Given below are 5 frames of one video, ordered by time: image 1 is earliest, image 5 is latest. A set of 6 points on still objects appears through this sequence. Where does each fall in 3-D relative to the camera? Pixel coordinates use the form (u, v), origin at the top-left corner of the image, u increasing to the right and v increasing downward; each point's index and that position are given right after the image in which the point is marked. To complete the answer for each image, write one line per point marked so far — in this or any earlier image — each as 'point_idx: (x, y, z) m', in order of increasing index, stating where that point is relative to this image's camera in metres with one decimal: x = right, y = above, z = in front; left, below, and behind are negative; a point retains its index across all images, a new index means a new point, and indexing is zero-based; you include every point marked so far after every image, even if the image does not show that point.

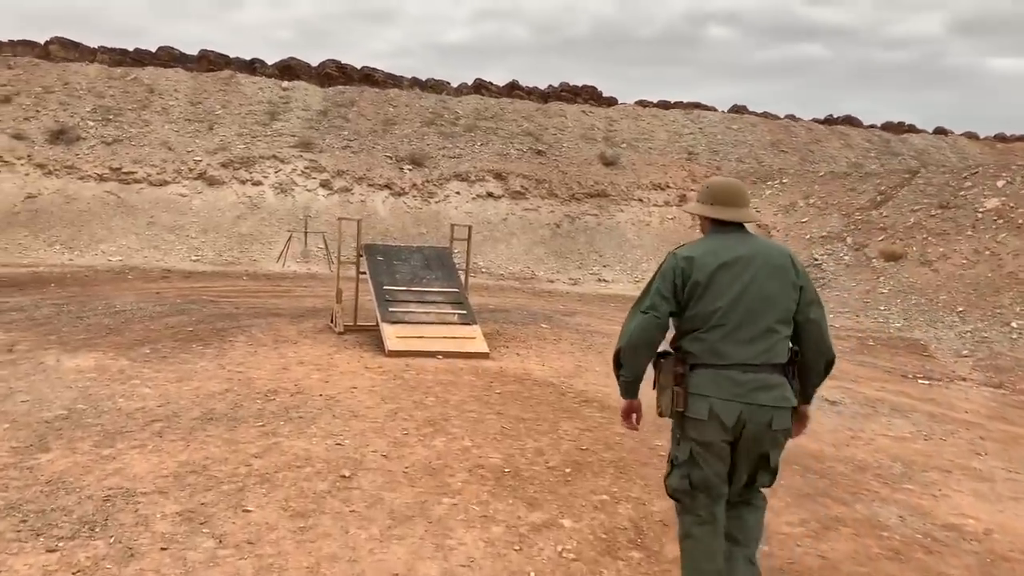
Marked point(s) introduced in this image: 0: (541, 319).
0: (+0.4, -0.5, +13.2) m
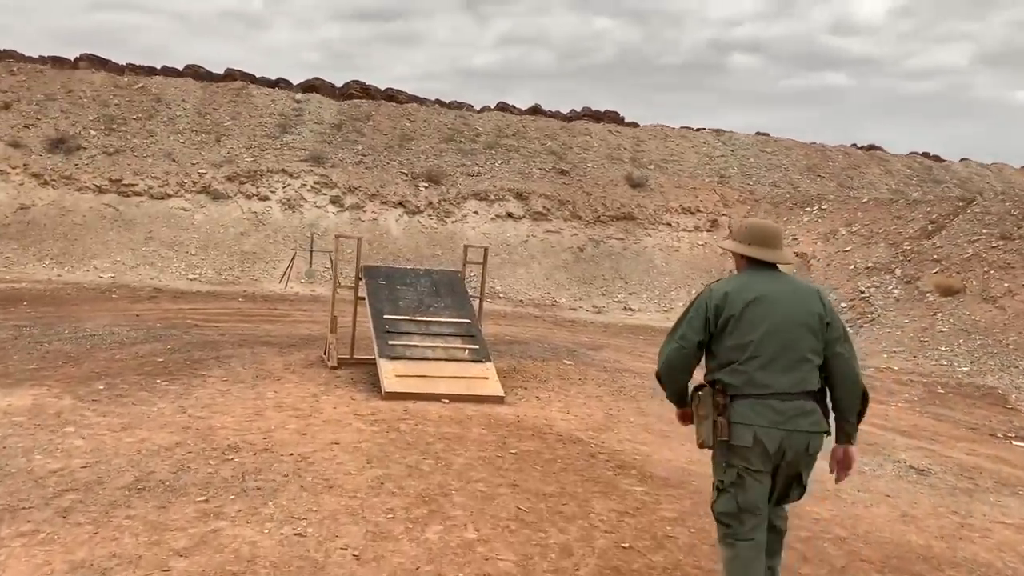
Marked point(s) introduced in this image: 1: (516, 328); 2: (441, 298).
0: (+0.7, -0.9, +11.7) m
1: (+0.1, -0.7, +14.3) m
2: (-0.8, -0.1, +9.7) m
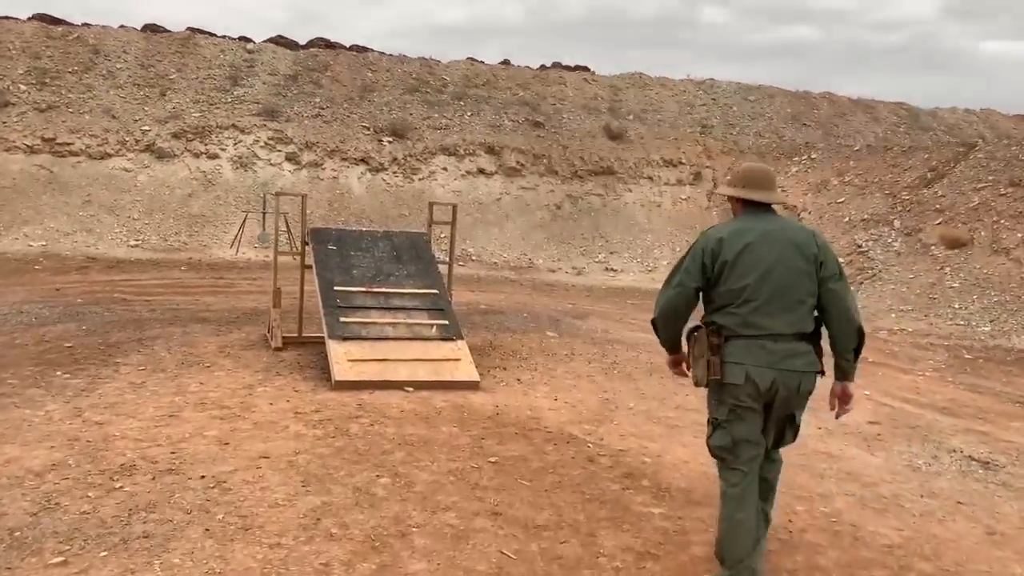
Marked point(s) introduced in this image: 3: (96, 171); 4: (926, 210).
0: (+0.4, -0.4, +10.3) m
1: (-0.3, -0.1, +12.9) m
2: (-1.0, +0.2, +8.3) m
3: (-9.0, +2.5, +19.1) m
4: (+7.9, +1.5, +16.8) m
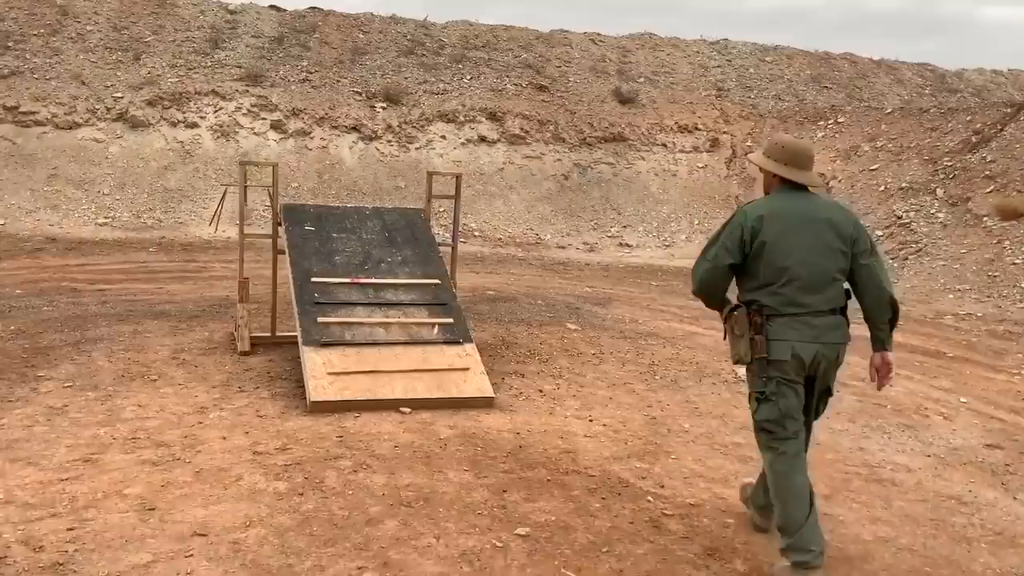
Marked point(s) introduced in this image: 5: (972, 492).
0: (+0.5, -0.3, +8.9) m
1: (-0.2, +0.1, +11.5) m
2: (-0.9, +0.3, +6.8) m
3: (-8.9, +2.9, +17.5) m
4: (+8.0, +1.9, +15.3) m
5: (+2.4, -1.1, +4.7) m
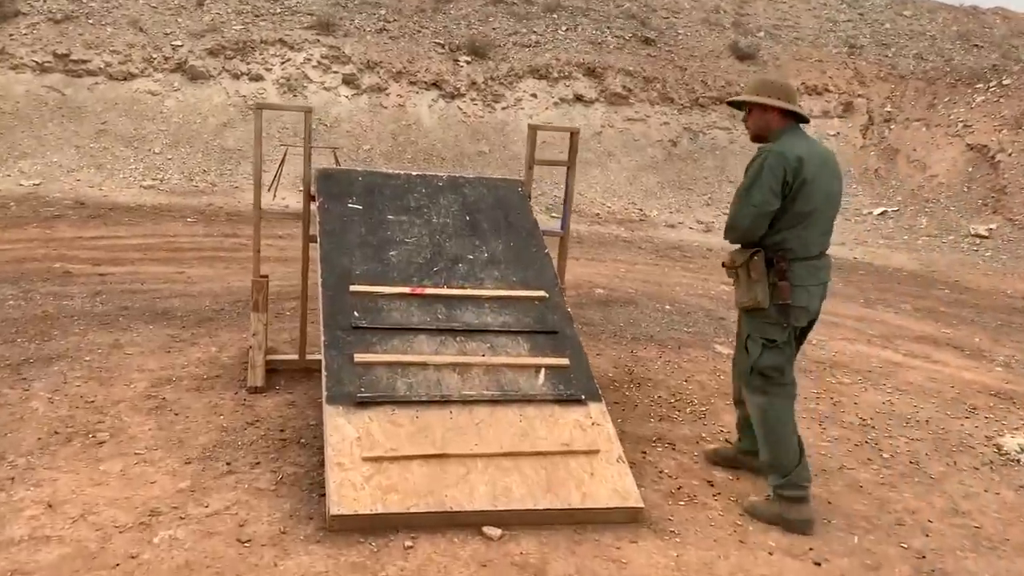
0: (+1.4, -0.3, +6.5) m
1: (+1.0, +0.2, +9.1) m
2: (-0.2, +0.3, +4.5) m
3: (-7.1, +3.5, +15.7) m
4: (+9.5, +1.9, +12.1) m
5: (+2.9, -1.3, +2.1) m
